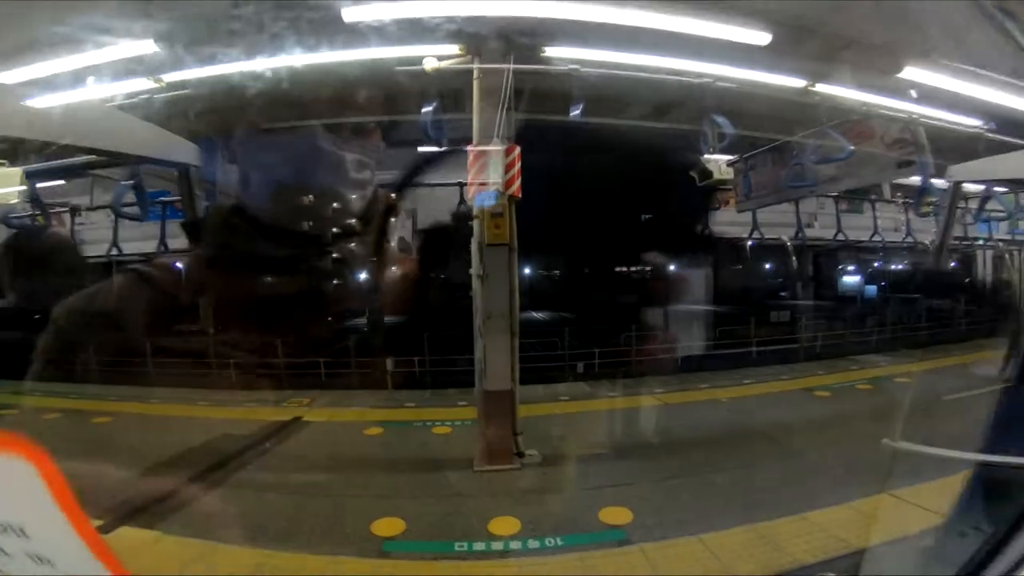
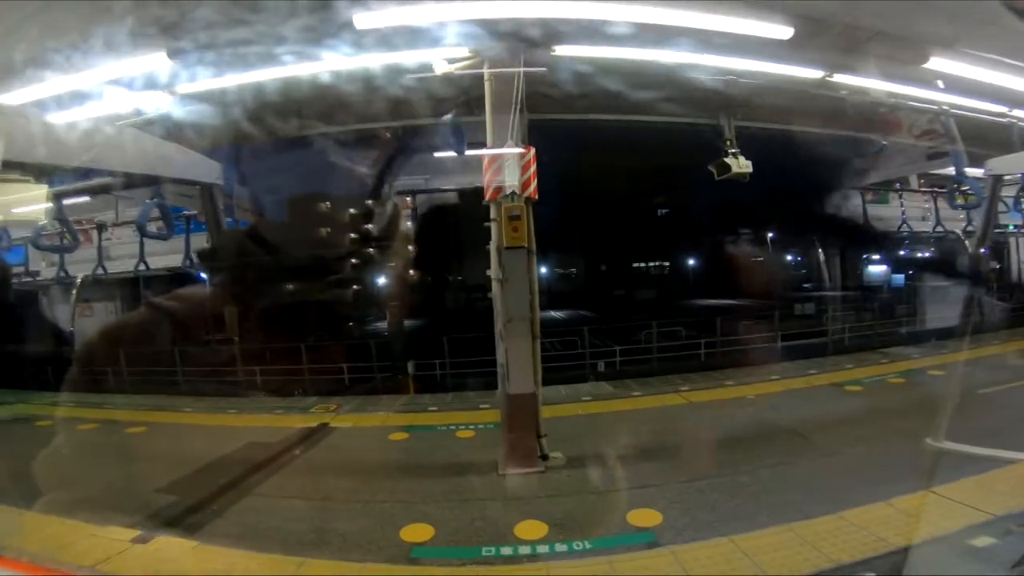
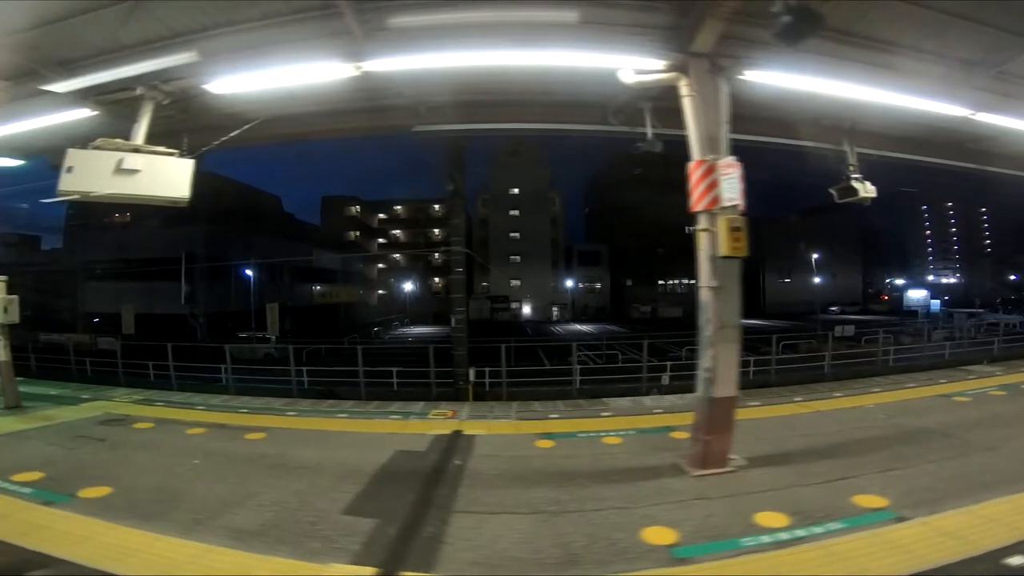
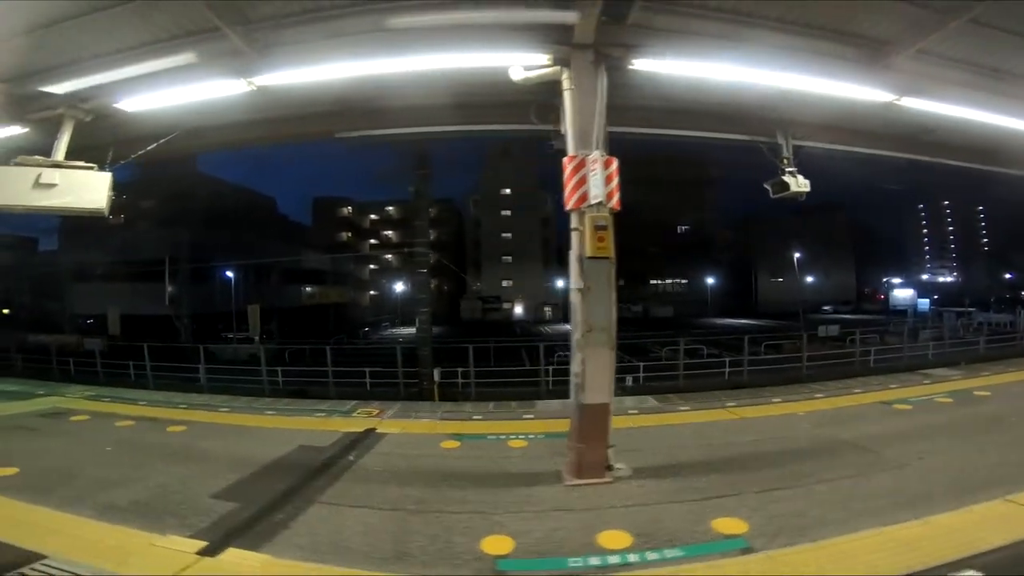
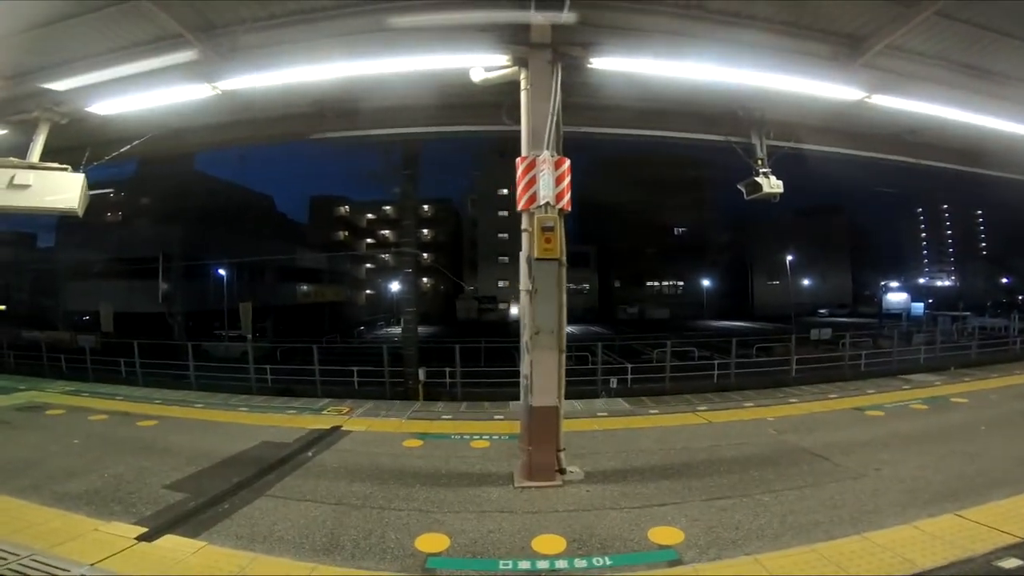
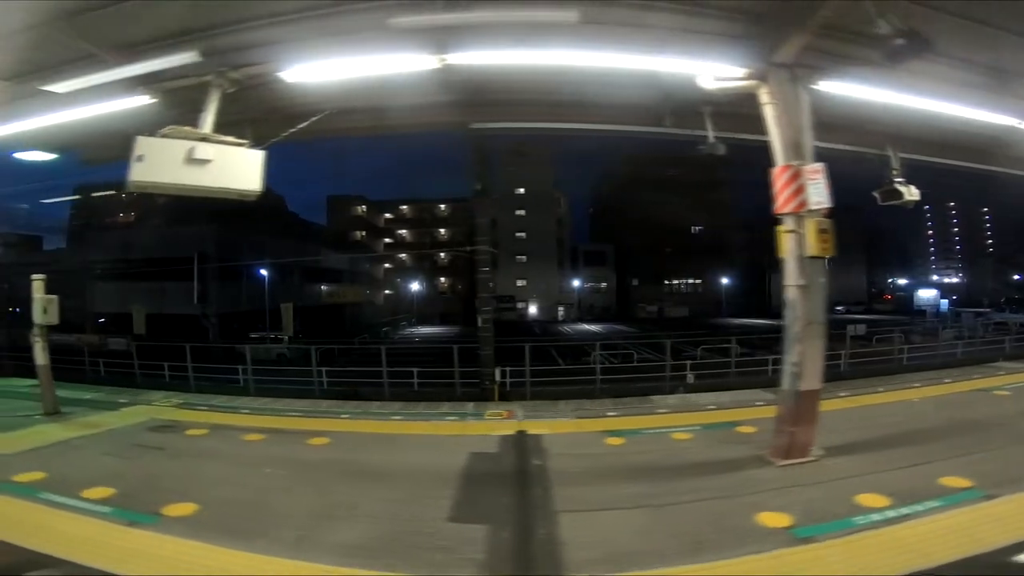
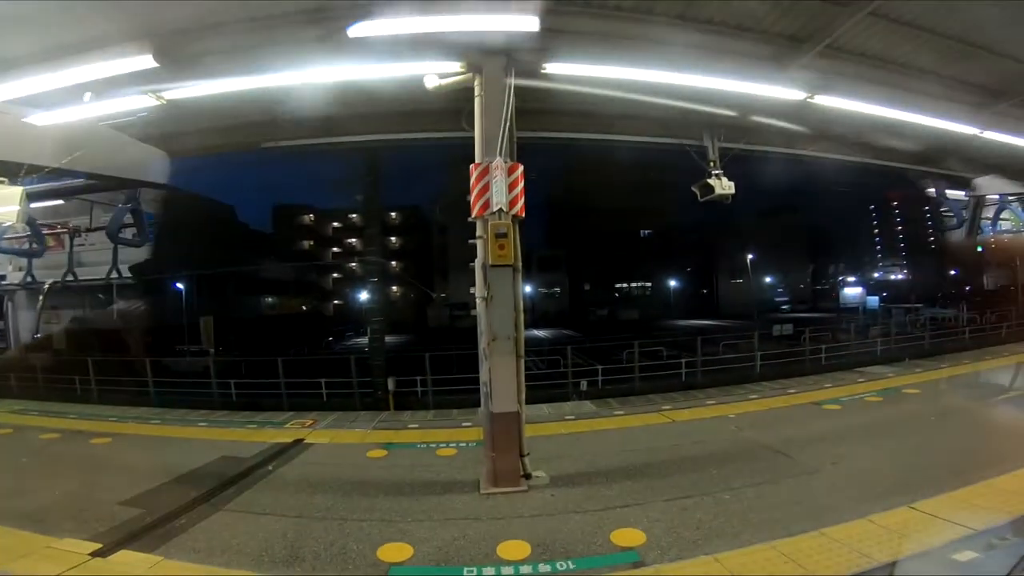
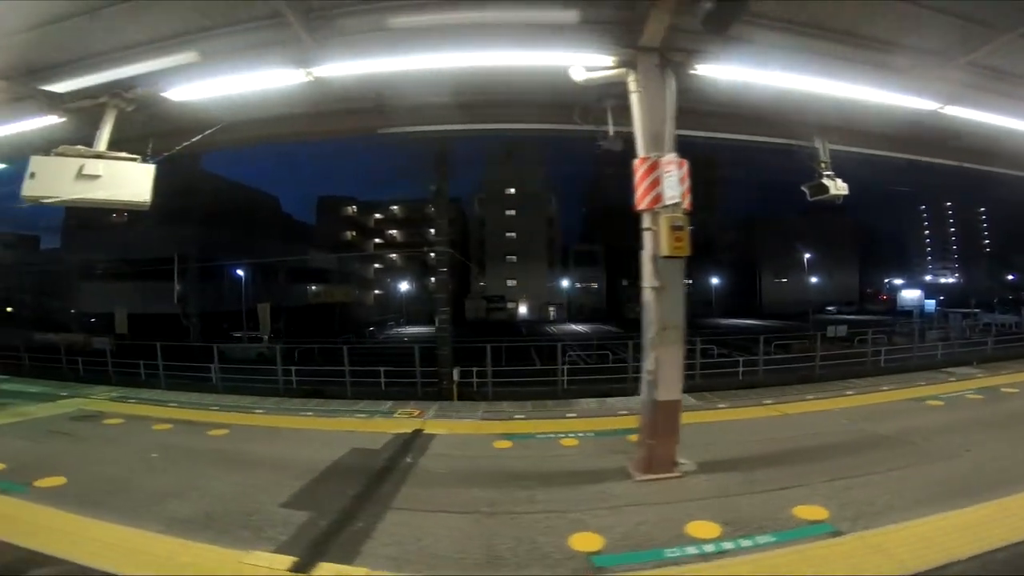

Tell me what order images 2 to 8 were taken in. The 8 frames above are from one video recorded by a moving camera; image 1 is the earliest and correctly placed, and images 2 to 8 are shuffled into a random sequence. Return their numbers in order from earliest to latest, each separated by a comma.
2, 7, 5, 4, 8, 3, 6
